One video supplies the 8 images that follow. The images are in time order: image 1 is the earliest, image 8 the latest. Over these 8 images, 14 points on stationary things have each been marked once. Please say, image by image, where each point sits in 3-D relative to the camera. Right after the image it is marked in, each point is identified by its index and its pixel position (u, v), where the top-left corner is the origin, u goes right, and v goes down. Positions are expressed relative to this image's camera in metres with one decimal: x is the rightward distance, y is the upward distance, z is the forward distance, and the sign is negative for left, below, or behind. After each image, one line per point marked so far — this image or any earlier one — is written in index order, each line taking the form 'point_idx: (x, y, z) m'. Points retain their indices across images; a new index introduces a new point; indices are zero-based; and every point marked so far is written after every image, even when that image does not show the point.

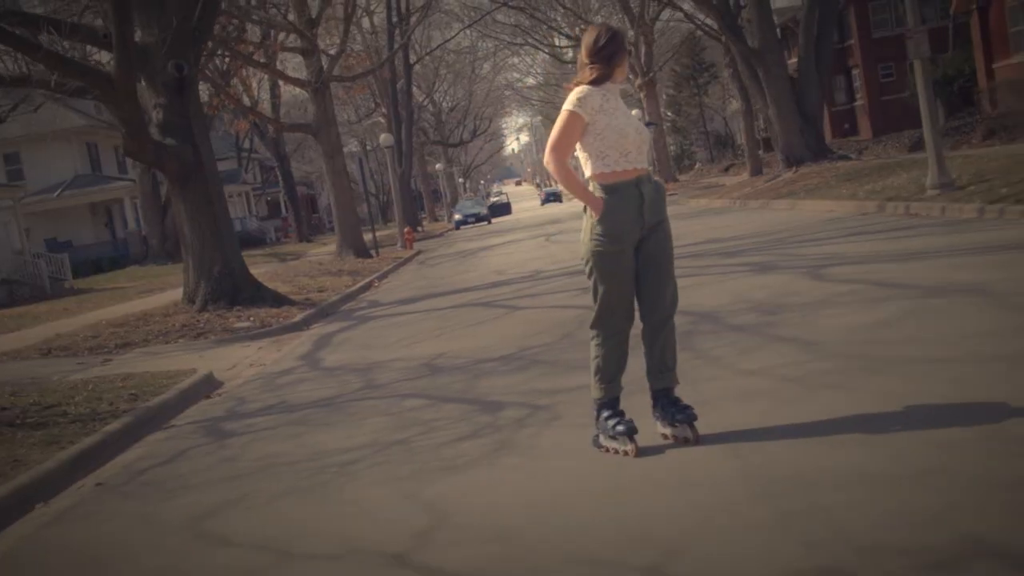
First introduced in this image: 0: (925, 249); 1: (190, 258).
0: (+3.7, +0.4, +11.5) m
1: (-4.6, +0.4, +18.7) m
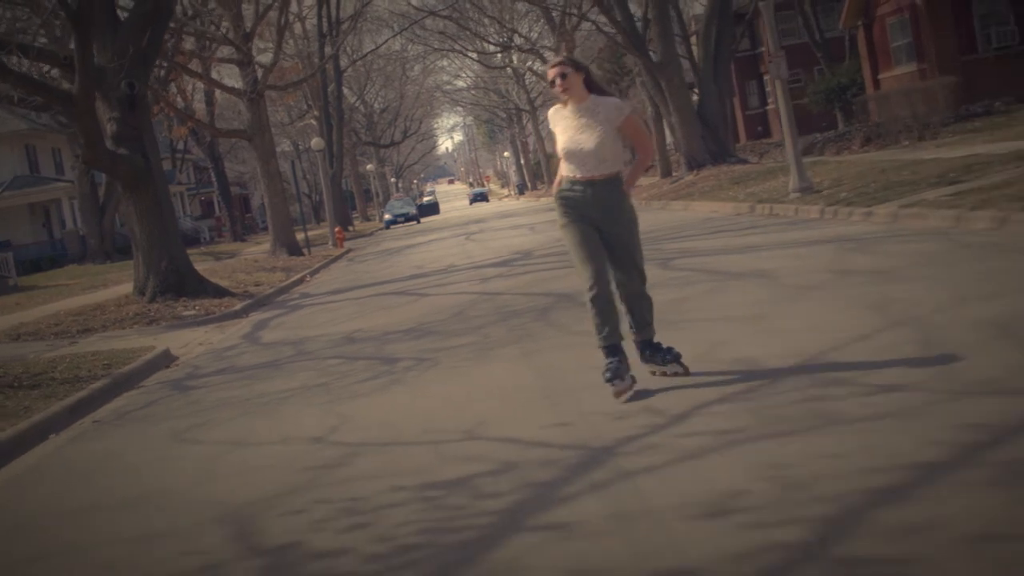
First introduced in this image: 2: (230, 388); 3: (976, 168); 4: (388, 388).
0: (+2.7, +0.5, +14.1) m
1: (-5.9, +0.5, +20.9) m
2: (-2.1, -0.8, +9.8) m
3: (+5.8, +1.5, +16.0) m
4: (-0.8, -0.6, +8.1) m
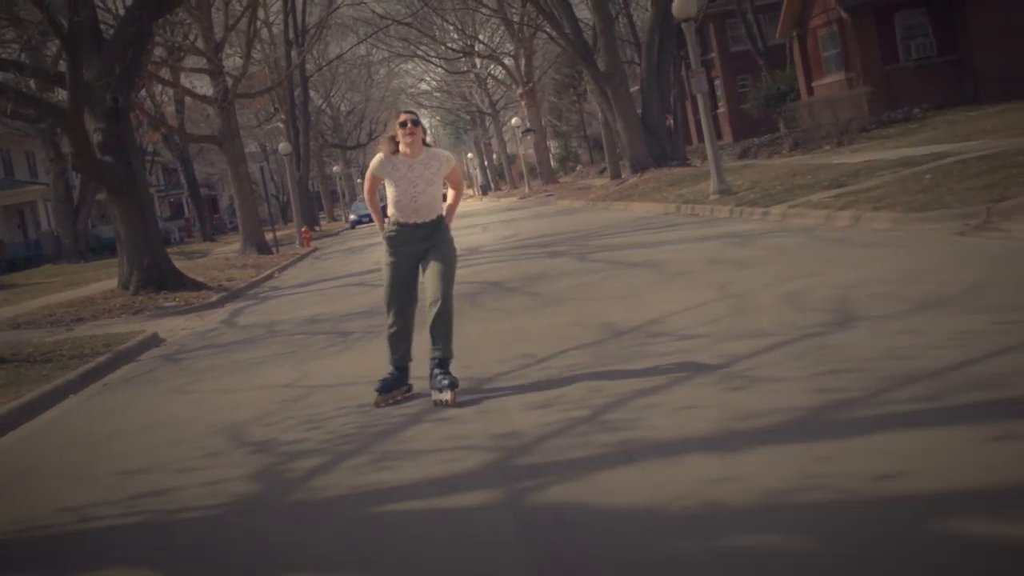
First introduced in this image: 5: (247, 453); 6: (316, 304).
0: (+1.9, +0.6, +16.4) m
1: (-6.8, +0.6, +23.0) m
2: (-2.8, -0.7, +11.9) m
3: (+5.0, +1.6, +18.4) m
4: (-1.4, -0.5, +10.4) m
5: (-1.3, -0.9, +6.6) m
6: (-2.4, -0.2, +16.0) m
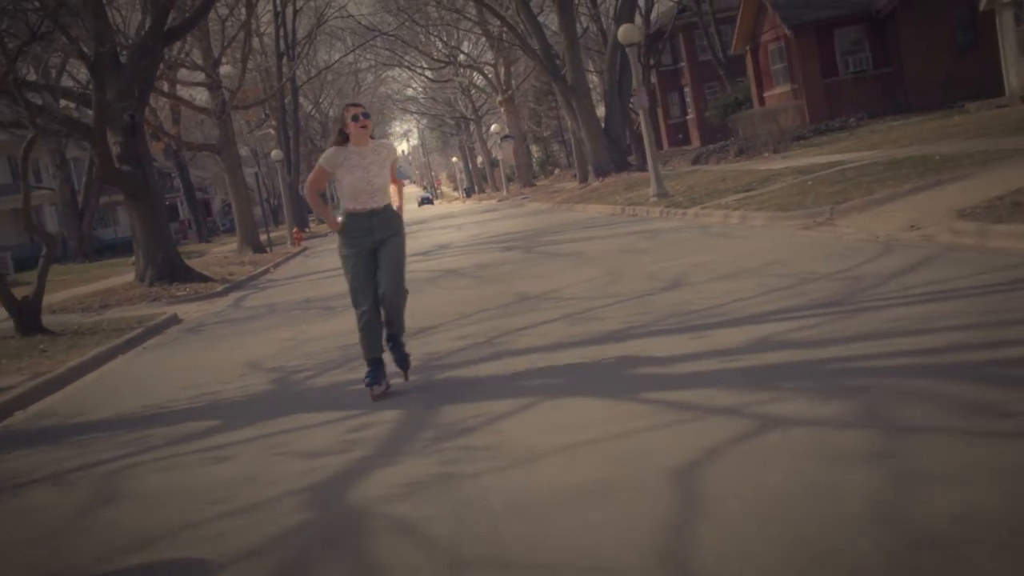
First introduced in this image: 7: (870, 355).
0: (+1.3, +0.8, +19.8) m
1: (-7.5, +0.8, +26.3) m
2: (-3.3, -0.5, +15.3) m
3: (+4.4, +1.8, +21.8) m
4: (-2.0, -0.3, +13.7) m
5: (-1.9, -0.7, +9.9) m
6: (-3.1, 0.0, +19.3) m
7: (+1.7, -0.3, +6.2) m
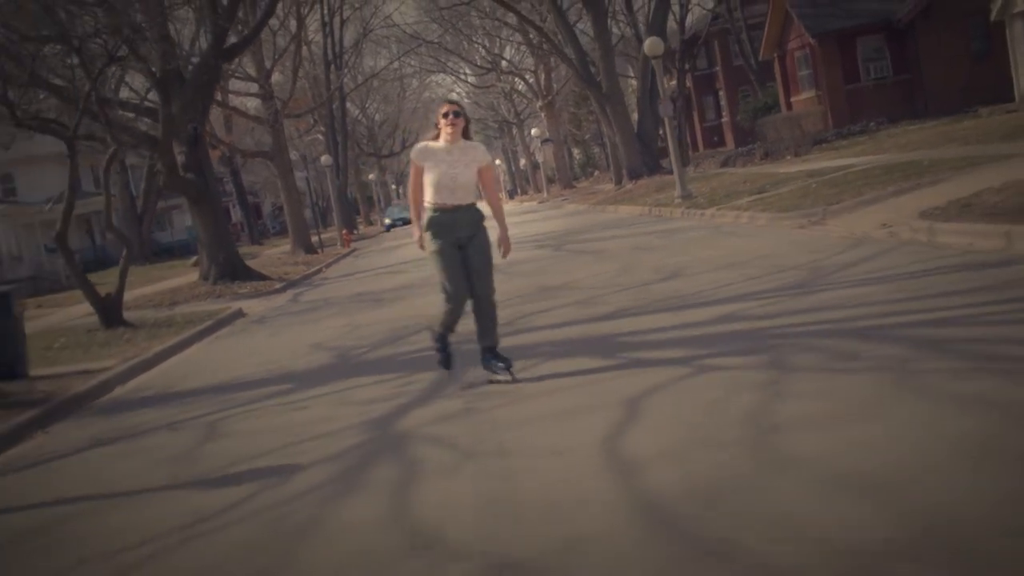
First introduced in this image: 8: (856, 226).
0: (+1.8, +0.9, +21.6) m
1: (-6.8, +0.8, +28.4) m
2: (-3.0, -0.4, +17.3) m
3: (+5.0, +1.9, +23.5) m
4: (-1.6, -0.3, +15.7) m
5: (-1.7, -0.6, +11.9) m
6: (-2.6, 0.0, +21.3) m
7: (+1.8, -0.2, +8.1) m
8: (+3.9, +0.7, +14.4) m
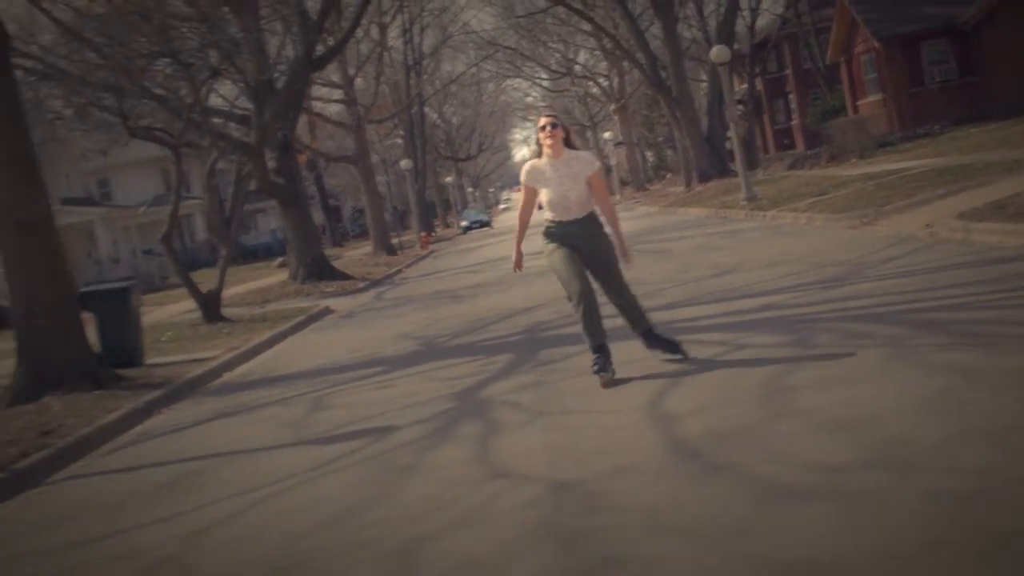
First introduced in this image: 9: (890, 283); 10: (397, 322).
0: (+3.1, +0.9, +22.8) m
1: (-5.1, +0.8, +30.1) m
2: (-2.0, -0.4, +18.7) m
3: (+6.3, +2.0, +24.5) m
4: (-0.7, -0.2, +17.0) m
5: (-1.0, -0.6, +13.3) m
6: (-1.3, 0.0, +22.7) m
7: (+2.3, -0.1, +9.2) m
8: (+4.7, +0.7, +15.5) m
9: (+3.0, 0.0, +10.2) m
10: (-1.5, -0.4, +16.6) m
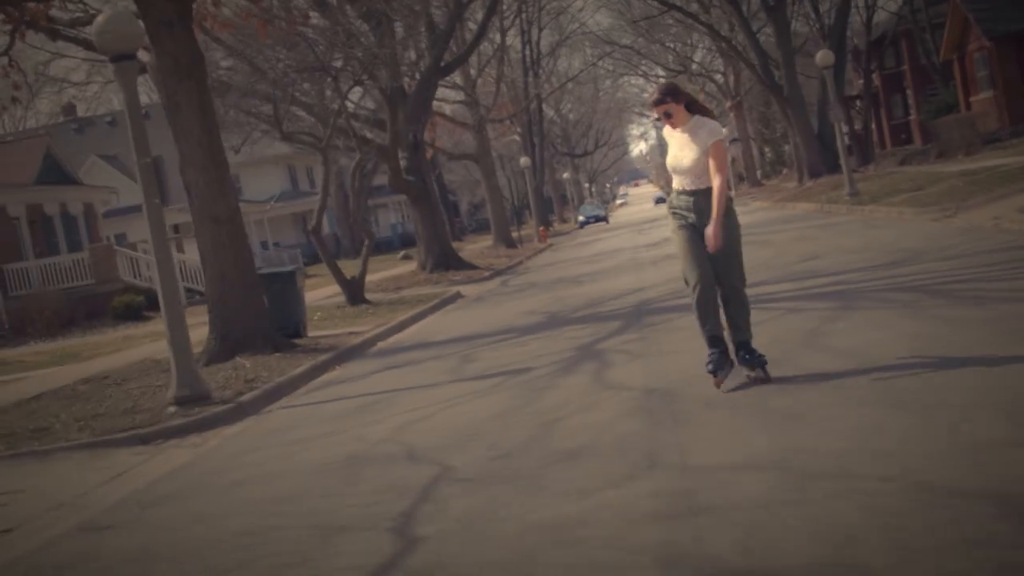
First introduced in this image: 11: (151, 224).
0: (+5.2, +1.1, +24.8) m
1: (-2.2, +1.1, +32.7) m
2: (-0.1, -0.2, +21.2) m
3: (+8.6, +2.2, +26.2) m
4: (+0.9, 0.0, +19.4) m
5: (+0.3, -0.3, +15.7) m
6: (+0.9, +0.3, +25.1) m
7: (+3.2, 0.0, +11.4) m
8: (+6.2, +0.9, +17.3) m
9: (+4.1, +0.2, +12.2) m
10: (+0.1, -0.2, +19.0) m
11: (-3.1, +0.6, +11.2) m
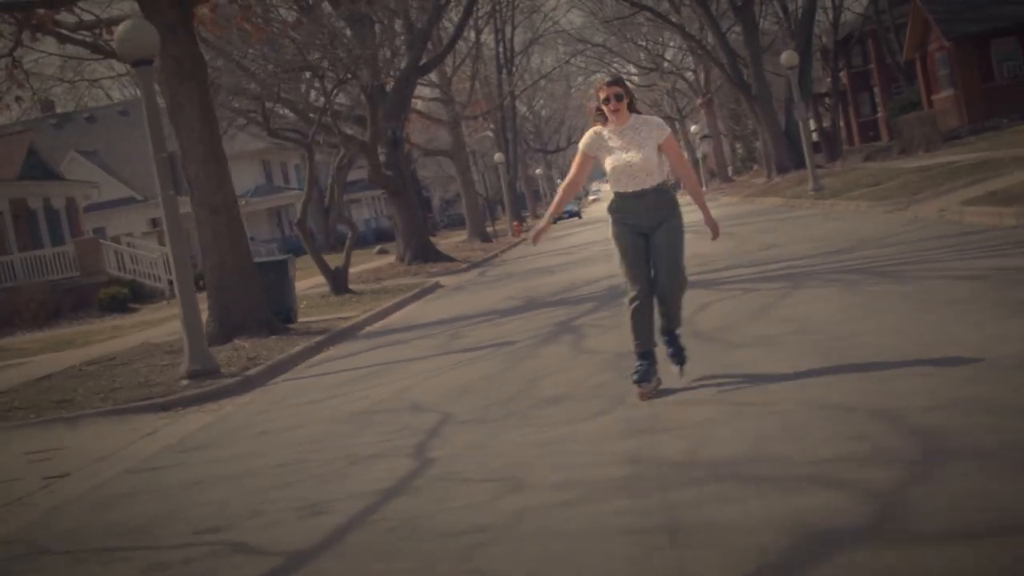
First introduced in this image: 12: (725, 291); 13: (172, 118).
0: (+4.8, +1.3, +26.0) m
1: (-2.9, +1.3, +33.8) m
2: (-0.5, 0.0, +22.3) m
3: (+8.1, +2.4, +27.5) m
4: (+0.6, +0.2, +20.5) m
5: (+0.1, -0.2, +16.8) m
6: (+0.4, +0.5, +26.3) m
7: (+3.1, +0.2, +12.6) m
8: (+5.9, +1.1, +18.6) m
9: (+3.9, +0.4, +13.5) m
10: (-0.2, 0.0, +20.2) m
11: (-3.3, +0.7, +12.2) m
12: (+1.9, -0.1, +11.8) m
13: (-4.2, +2.1, +16.2) m
